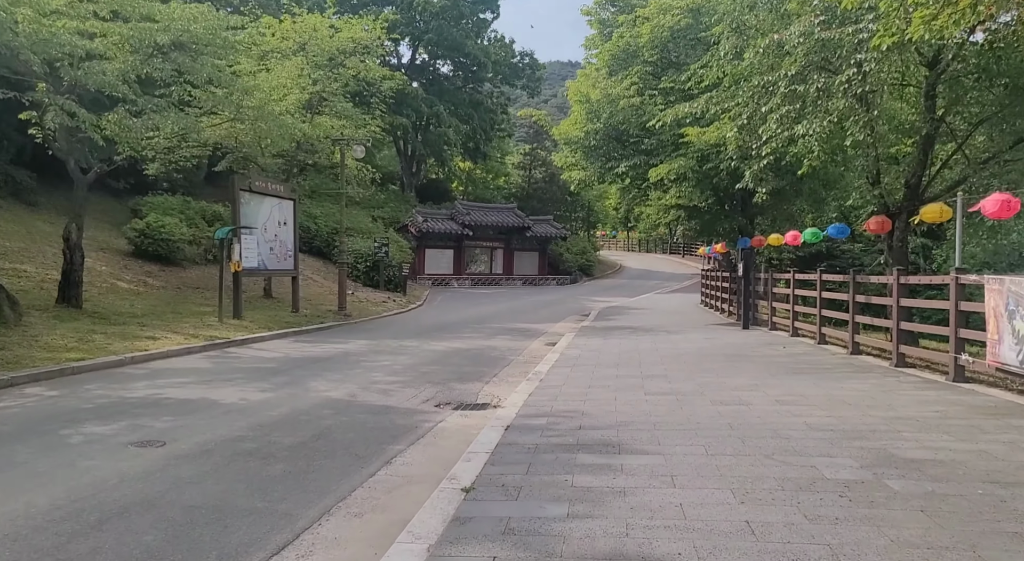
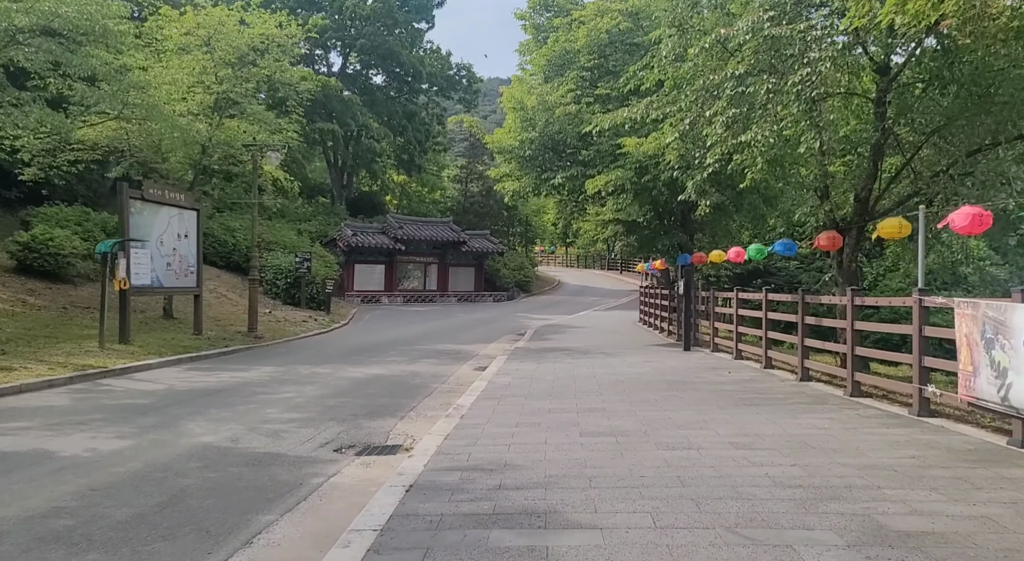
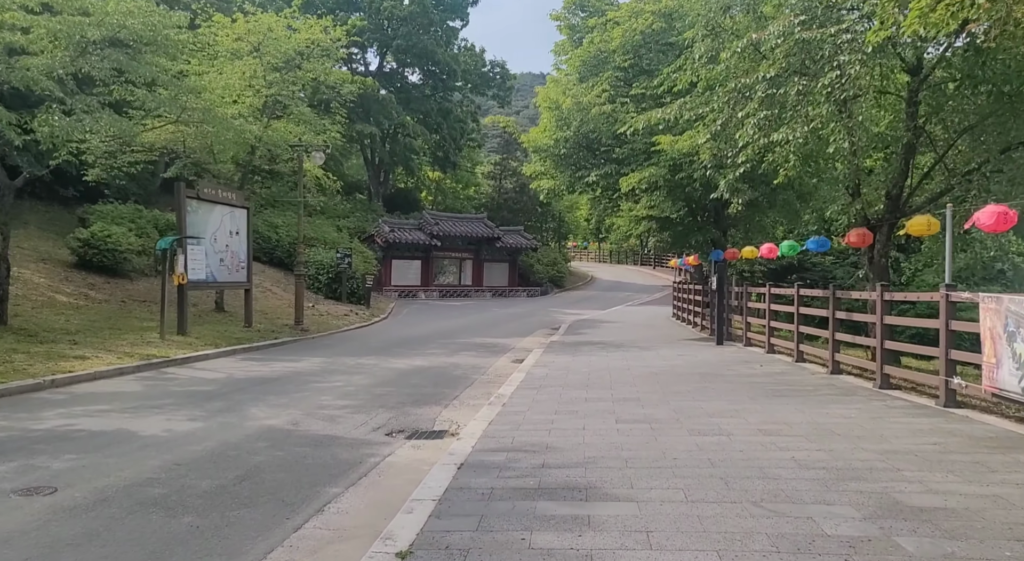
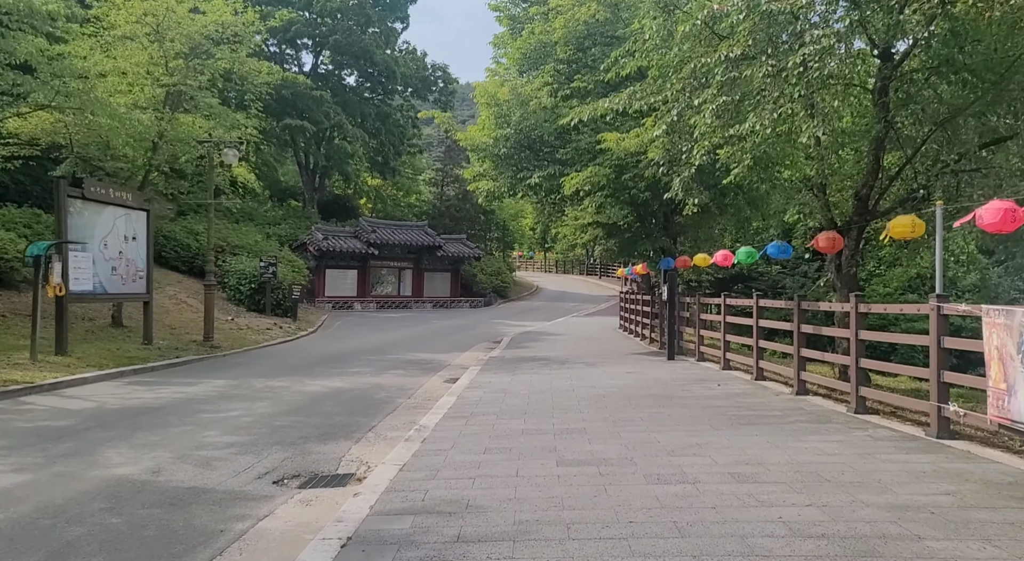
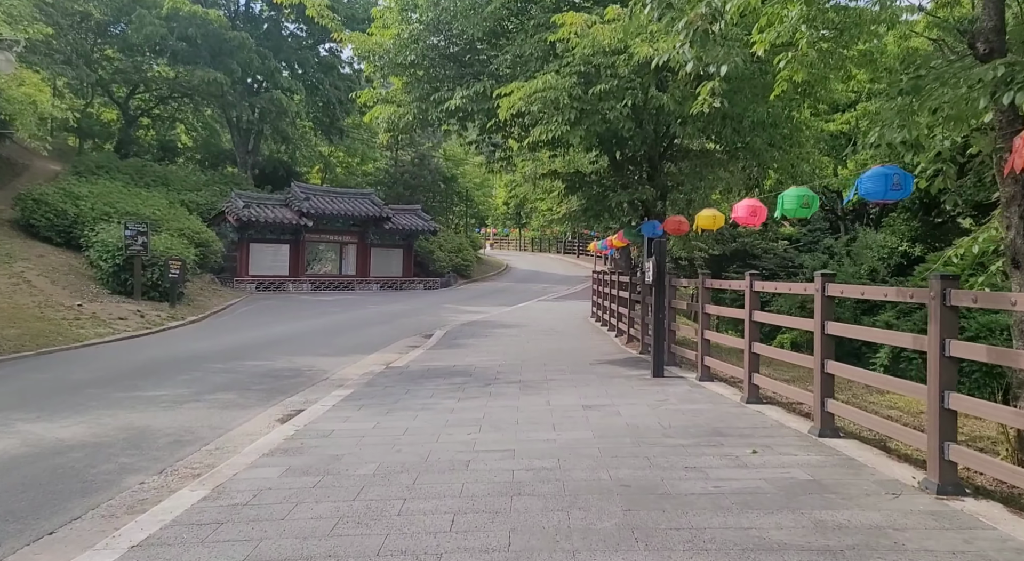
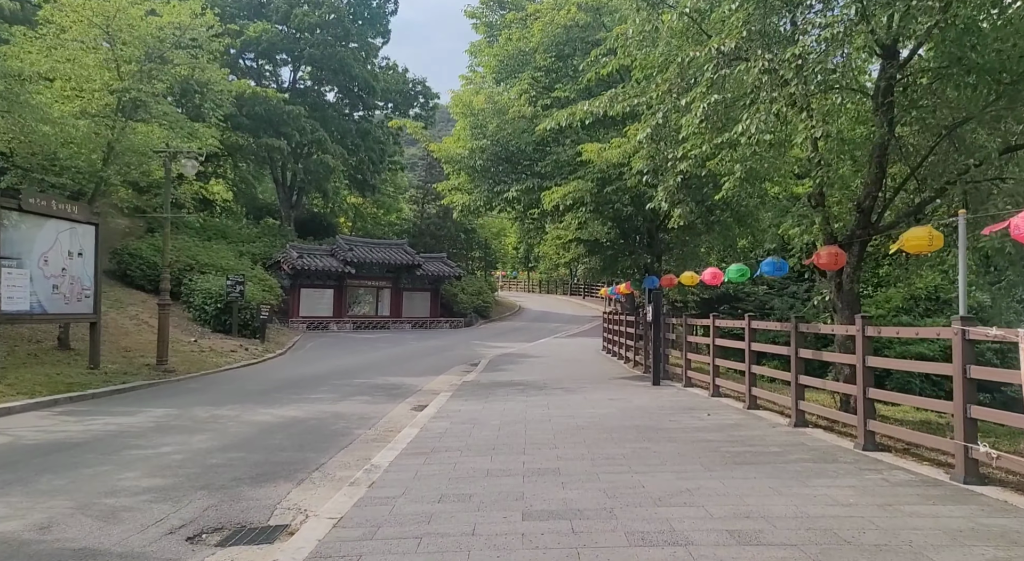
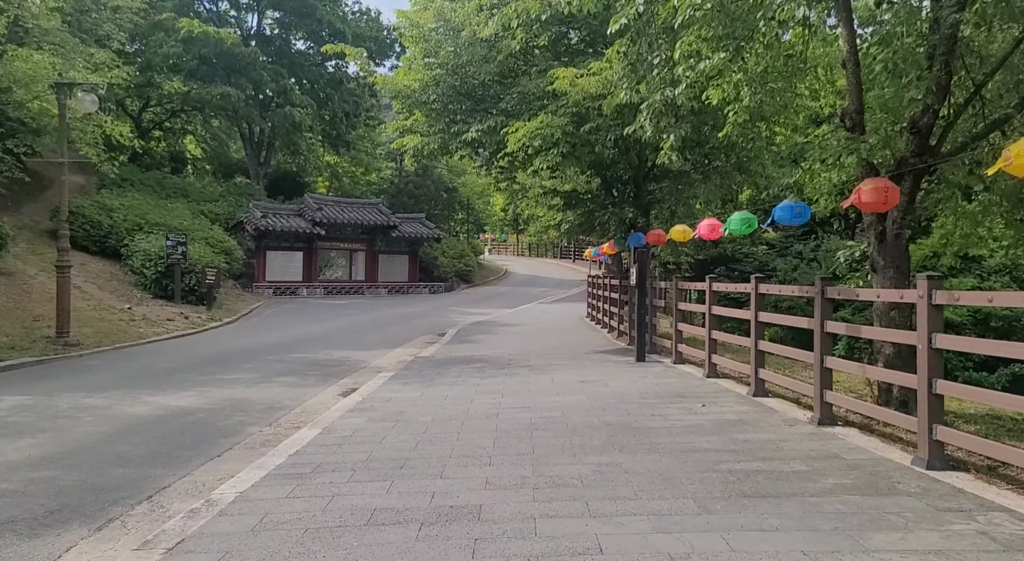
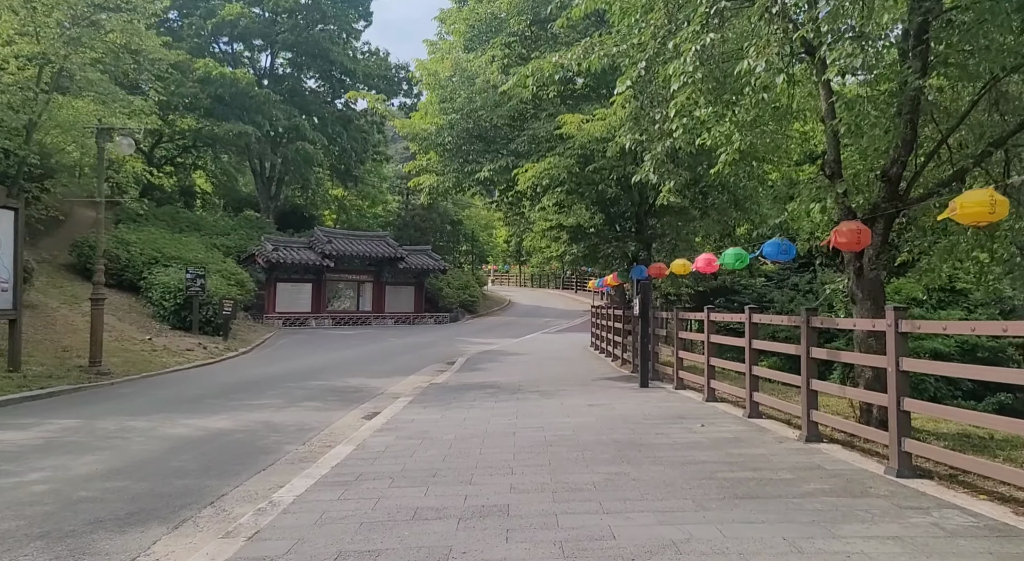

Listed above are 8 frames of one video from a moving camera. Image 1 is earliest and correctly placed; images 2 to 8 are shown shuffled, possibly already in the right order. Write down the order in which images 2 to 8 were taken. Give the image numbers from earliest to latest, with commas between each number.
3, 2, 4, 6, 8, 7, 5
